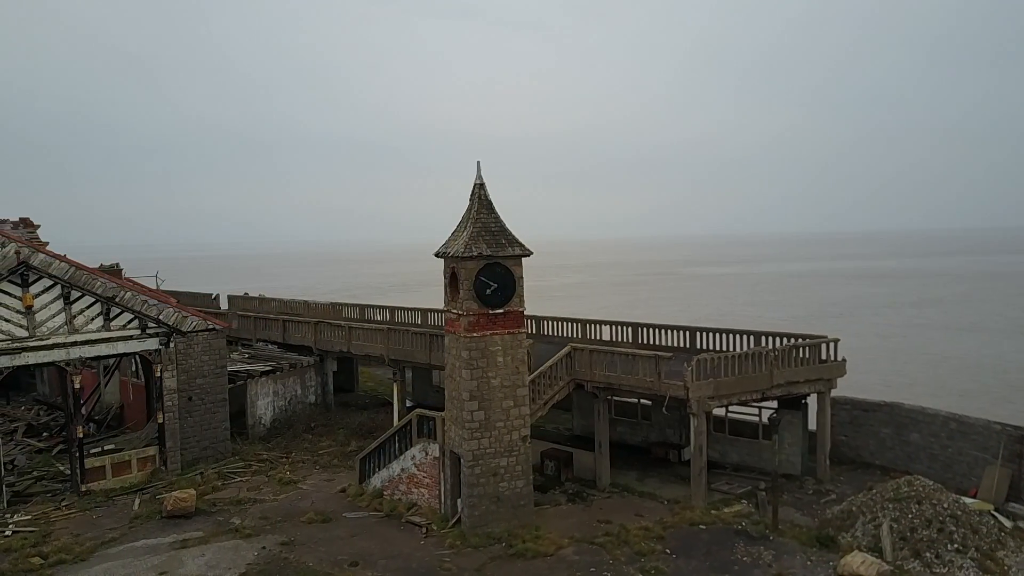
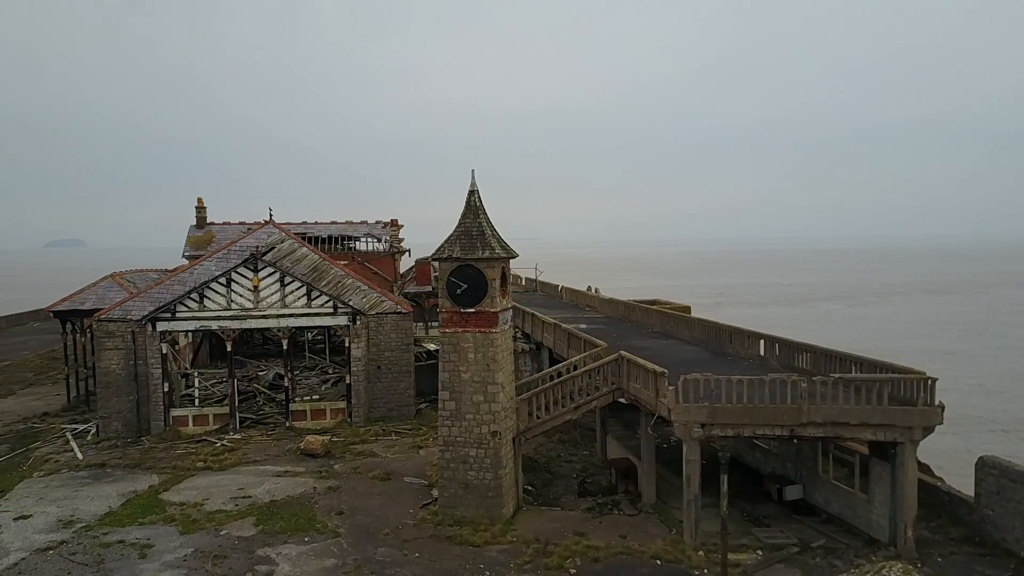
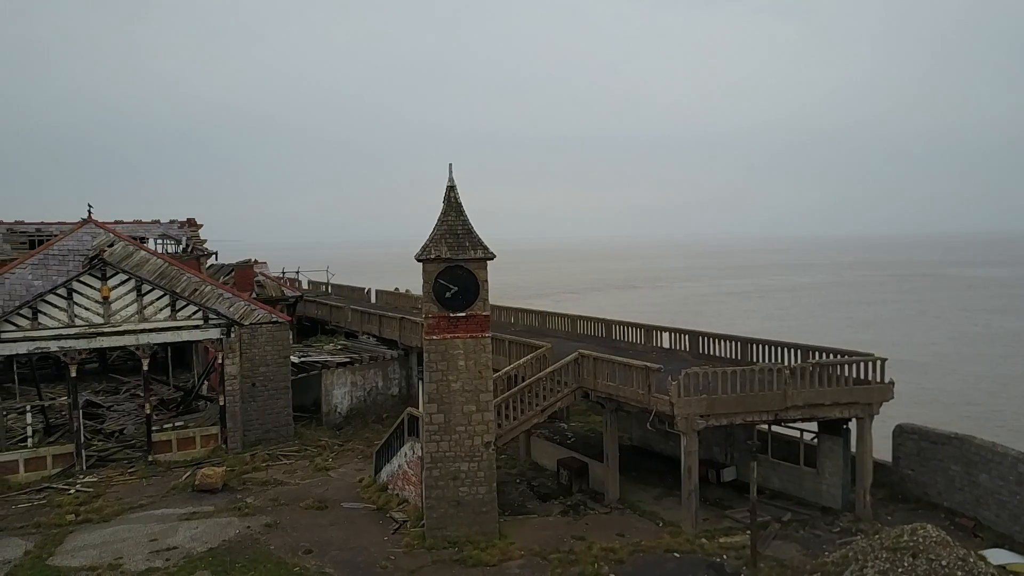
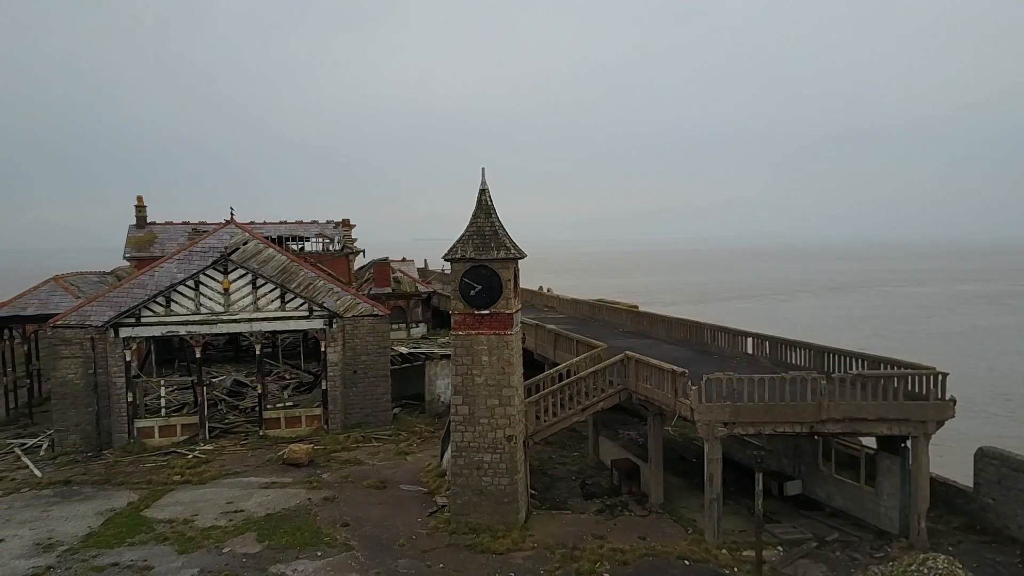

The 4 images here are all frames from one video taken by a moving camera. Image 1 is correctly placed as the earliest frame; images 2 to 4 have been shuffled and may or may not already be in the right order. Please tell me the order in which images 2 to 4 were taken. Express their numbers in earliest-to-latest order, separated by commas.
3, 4, 2
